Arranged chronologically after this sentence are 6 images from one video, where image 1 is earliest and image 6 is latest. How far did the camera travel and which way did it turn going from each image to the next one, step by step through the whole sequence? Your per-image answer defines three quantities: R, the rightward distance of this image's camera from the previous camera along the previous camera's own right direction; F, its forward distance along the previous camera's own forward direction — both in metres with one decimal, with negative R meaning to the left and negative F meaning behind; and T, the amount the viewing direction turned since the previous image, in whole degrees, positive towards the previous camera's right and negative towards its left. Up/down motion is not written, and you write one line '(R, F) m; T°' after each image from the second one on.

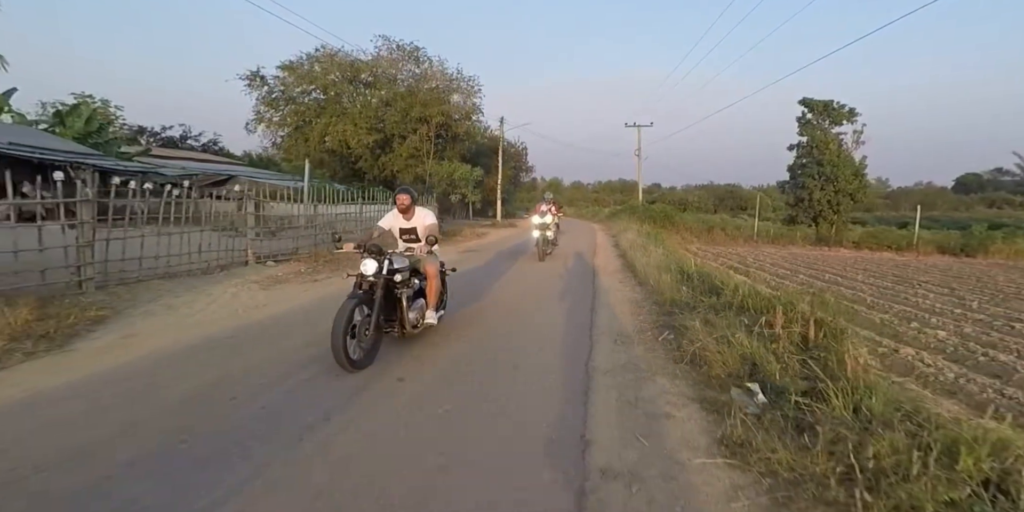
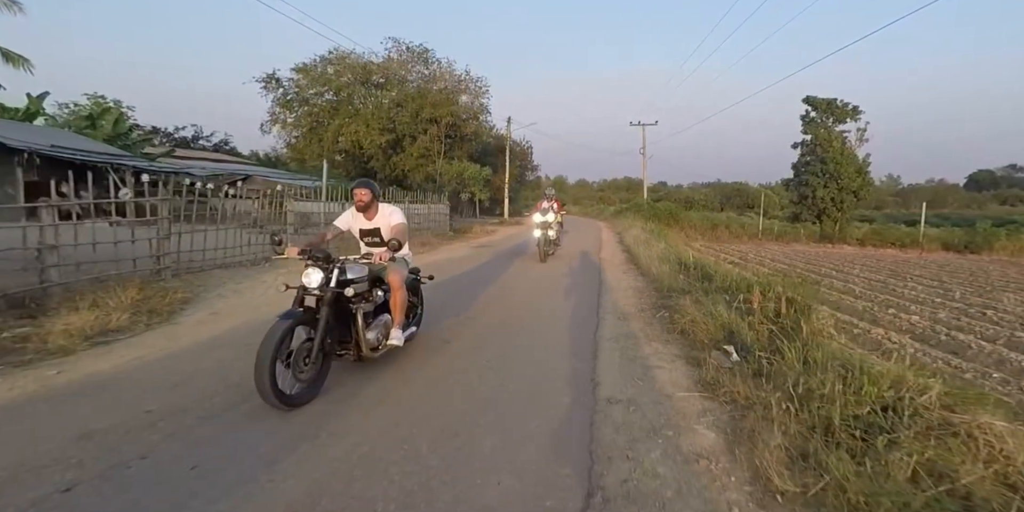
(-0.2, -1.1) m; -1°
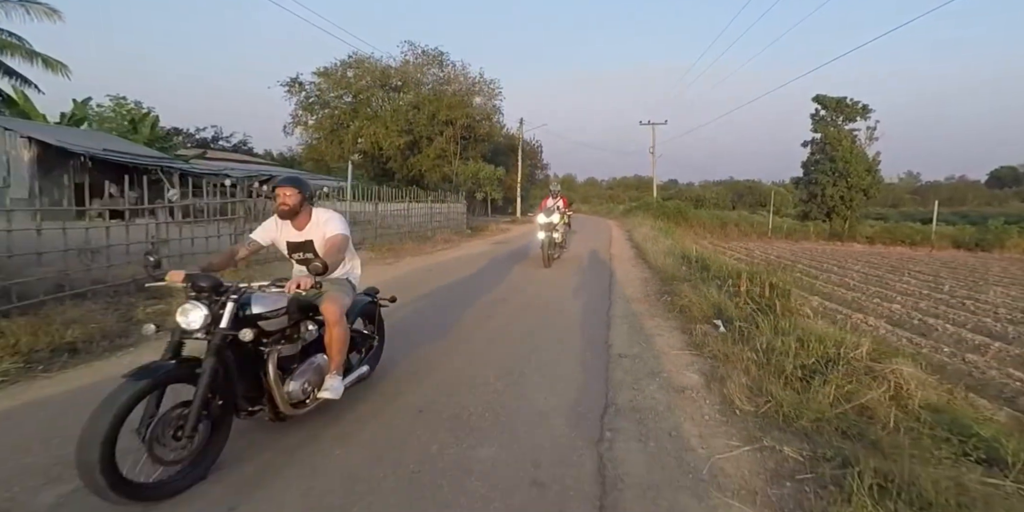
(-0.2, -1.3) m; -1°
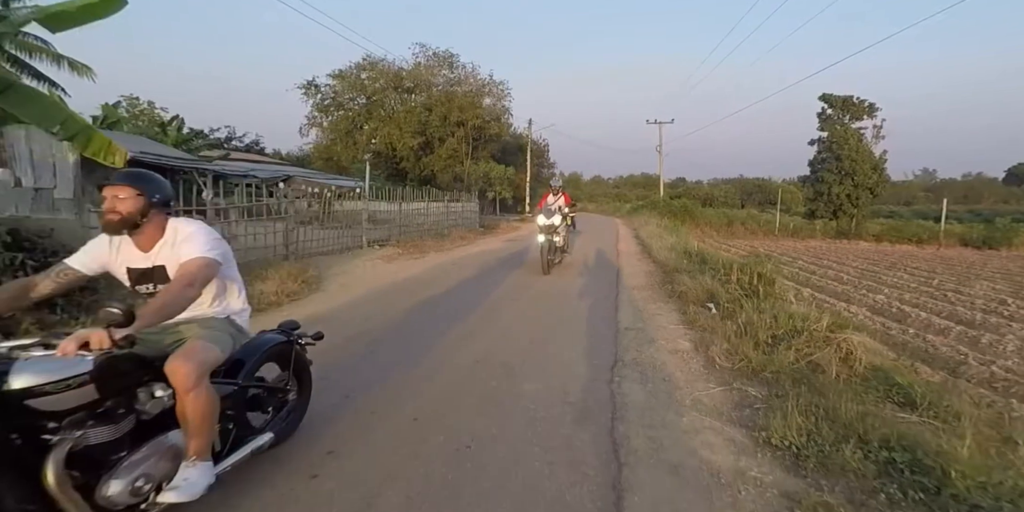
(-0.2, -1.2) m; -1°
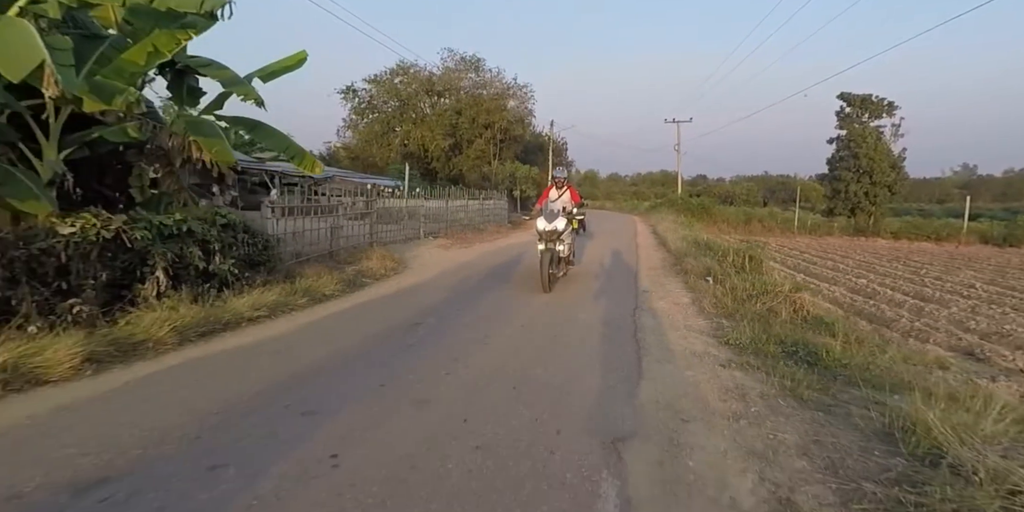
(-0.5, -2.5) m; -2°
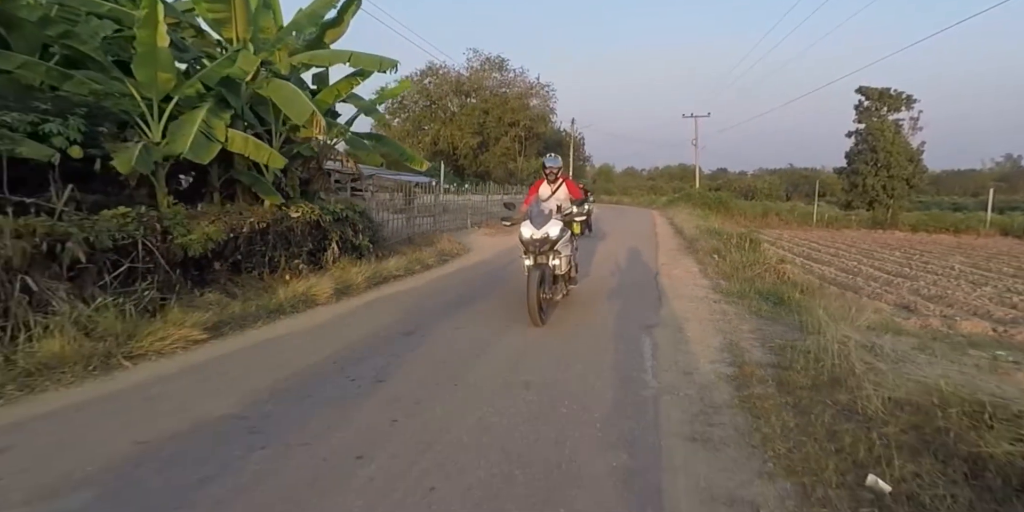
(-0.7, -2.7) m; -2°
